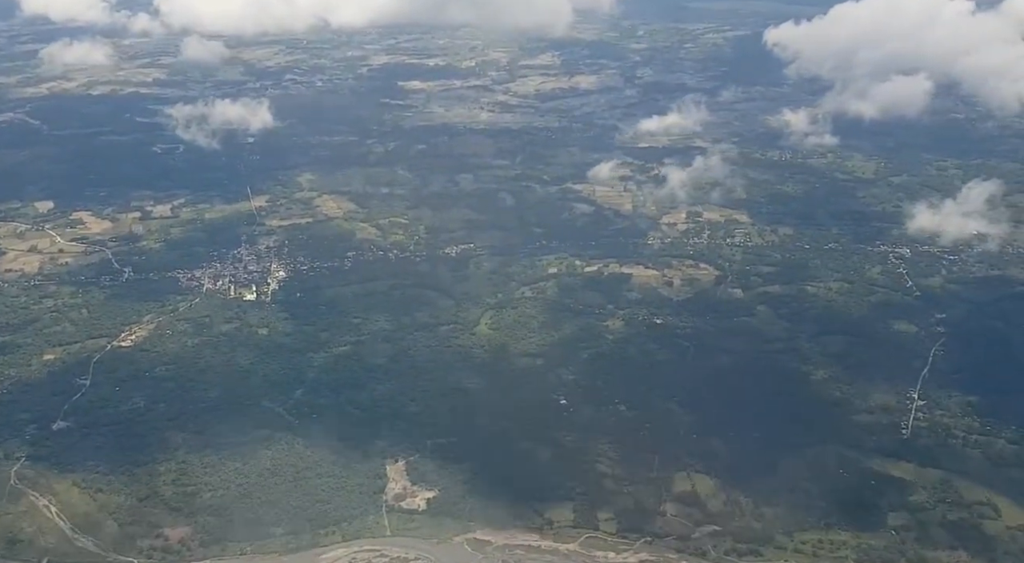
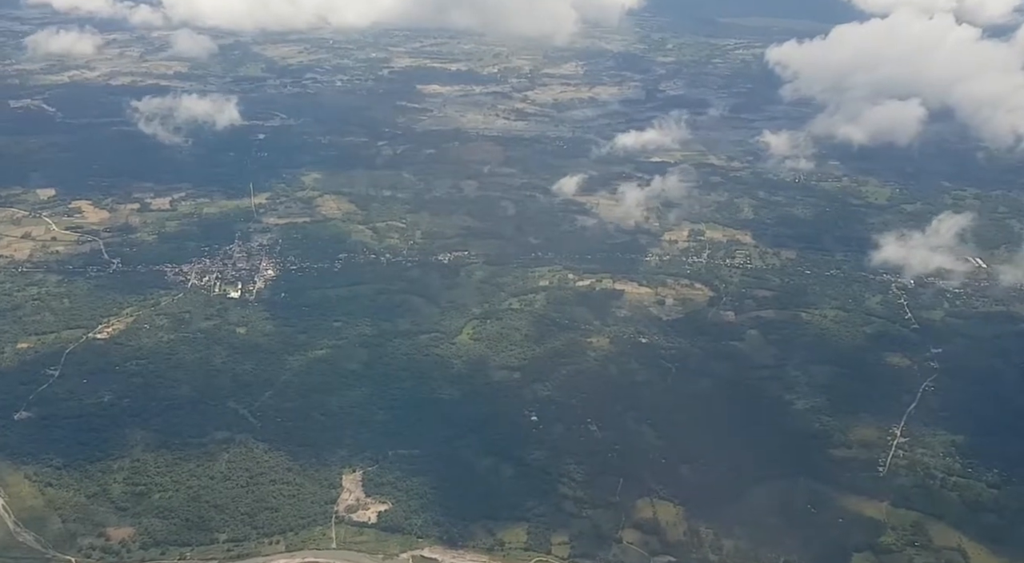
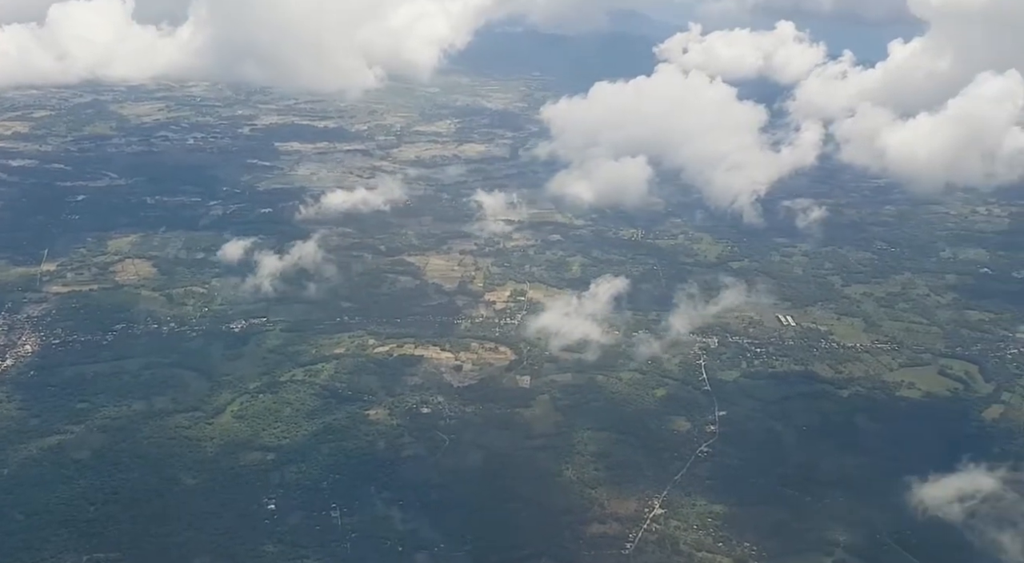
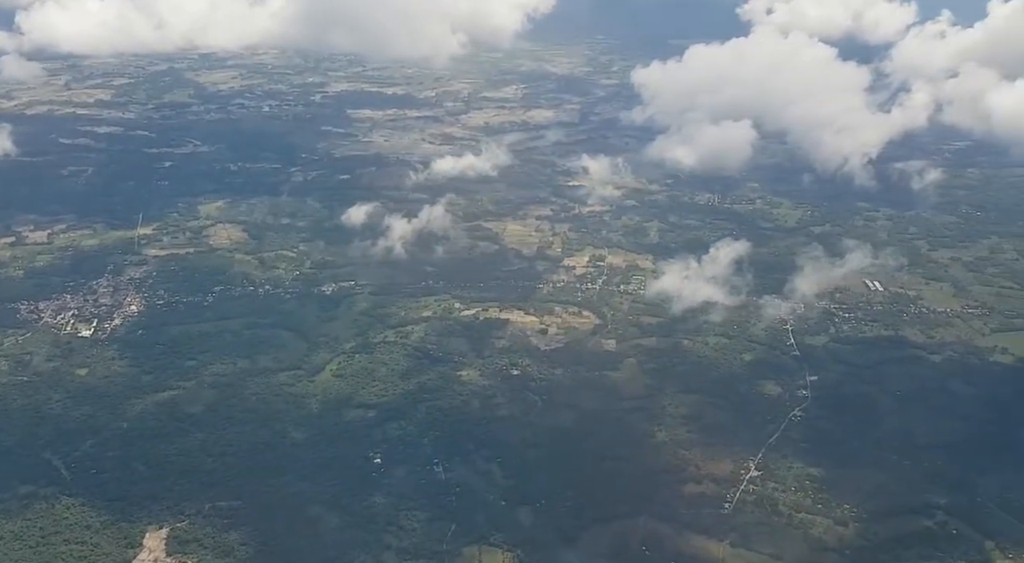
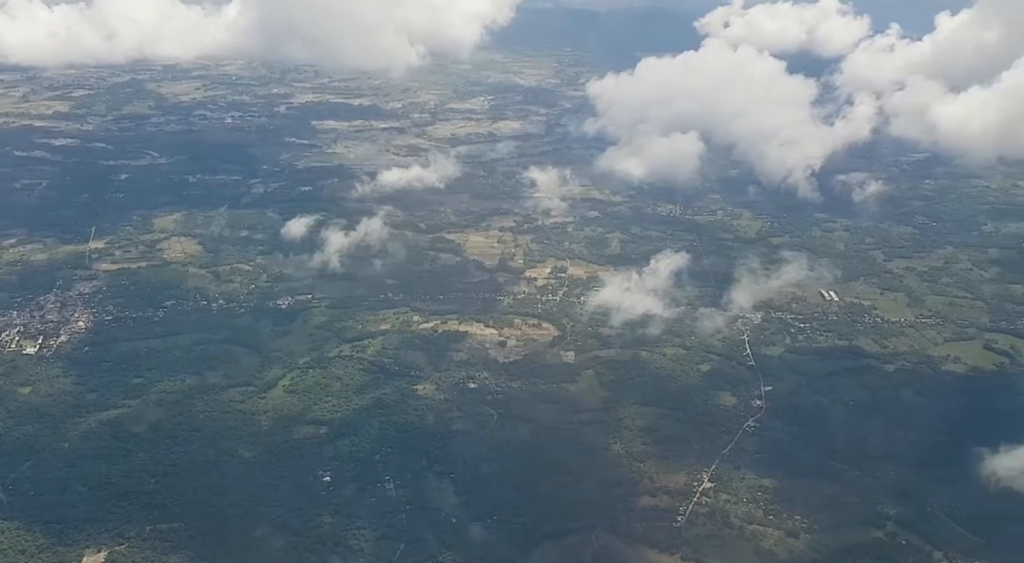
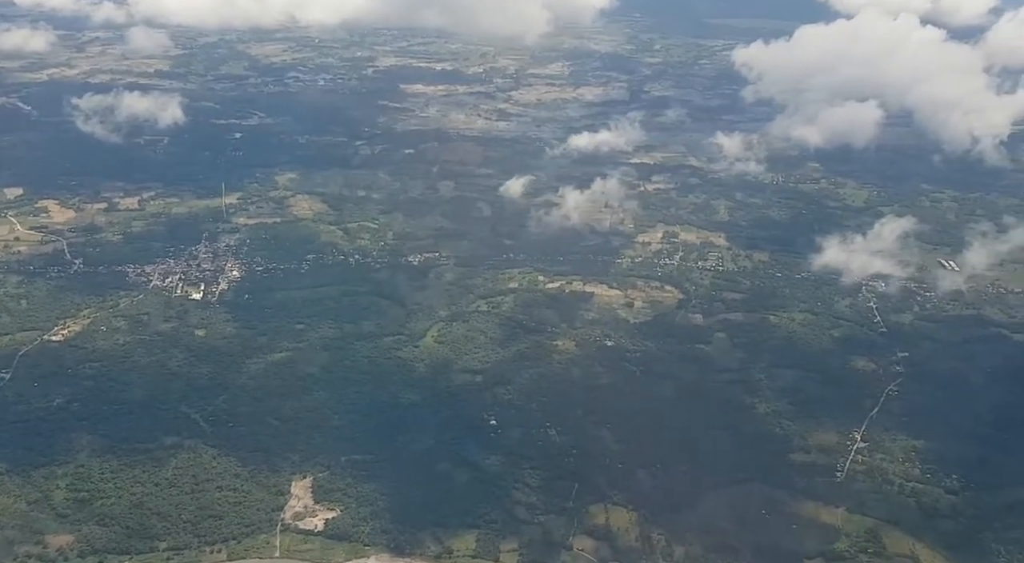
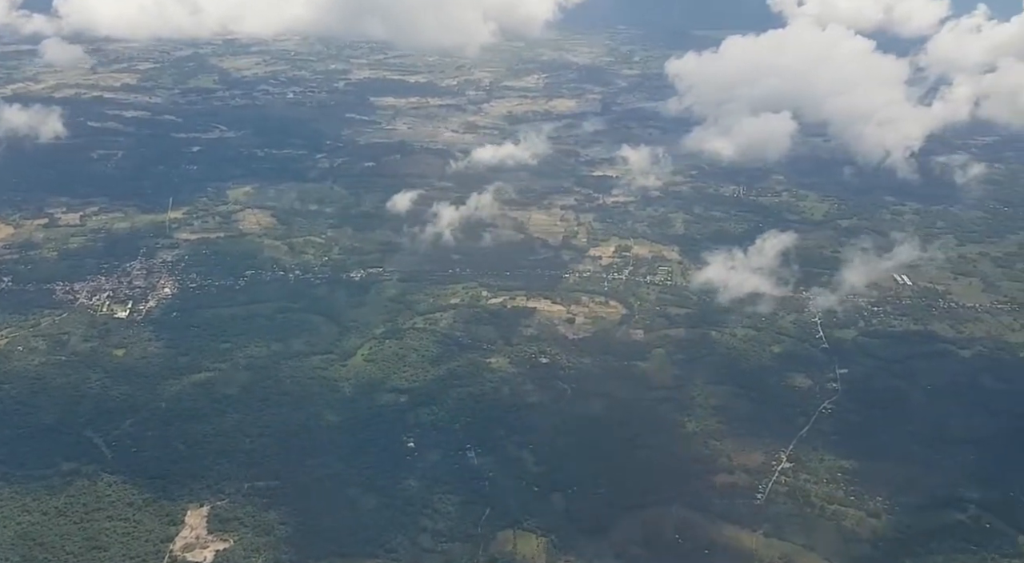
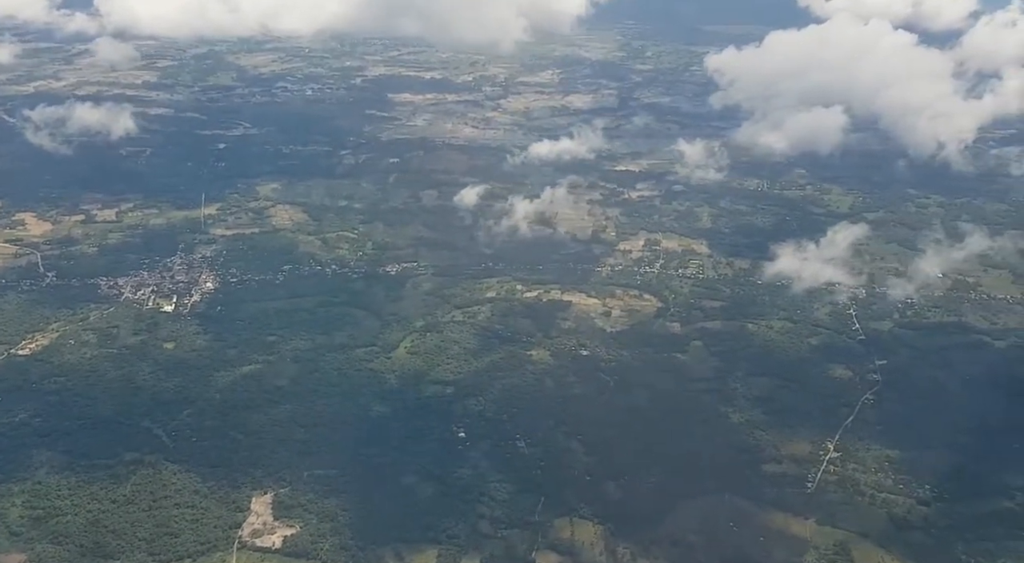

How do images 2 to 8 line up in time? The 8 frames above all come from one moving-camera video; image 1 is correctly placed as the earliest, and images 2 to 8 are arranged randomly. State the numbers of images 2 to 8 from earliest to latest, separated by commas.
2, 6, 8, 7, 4, 5, 3
